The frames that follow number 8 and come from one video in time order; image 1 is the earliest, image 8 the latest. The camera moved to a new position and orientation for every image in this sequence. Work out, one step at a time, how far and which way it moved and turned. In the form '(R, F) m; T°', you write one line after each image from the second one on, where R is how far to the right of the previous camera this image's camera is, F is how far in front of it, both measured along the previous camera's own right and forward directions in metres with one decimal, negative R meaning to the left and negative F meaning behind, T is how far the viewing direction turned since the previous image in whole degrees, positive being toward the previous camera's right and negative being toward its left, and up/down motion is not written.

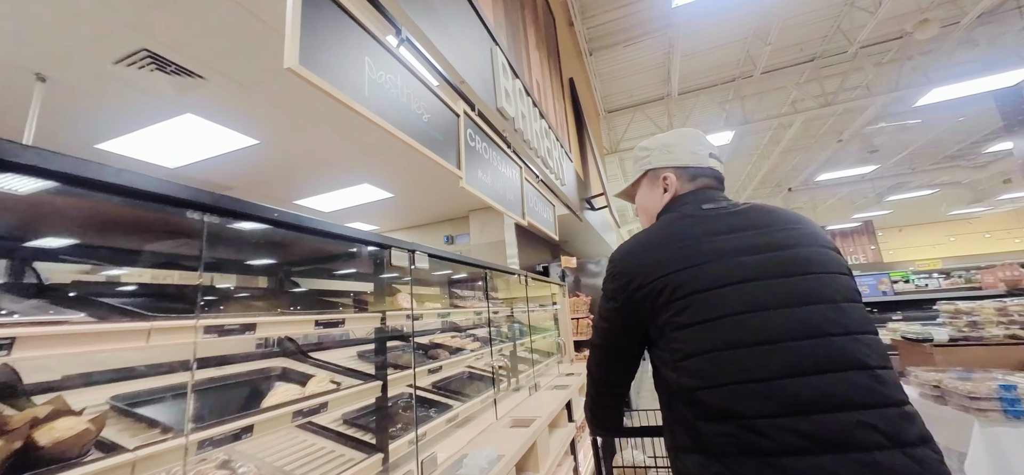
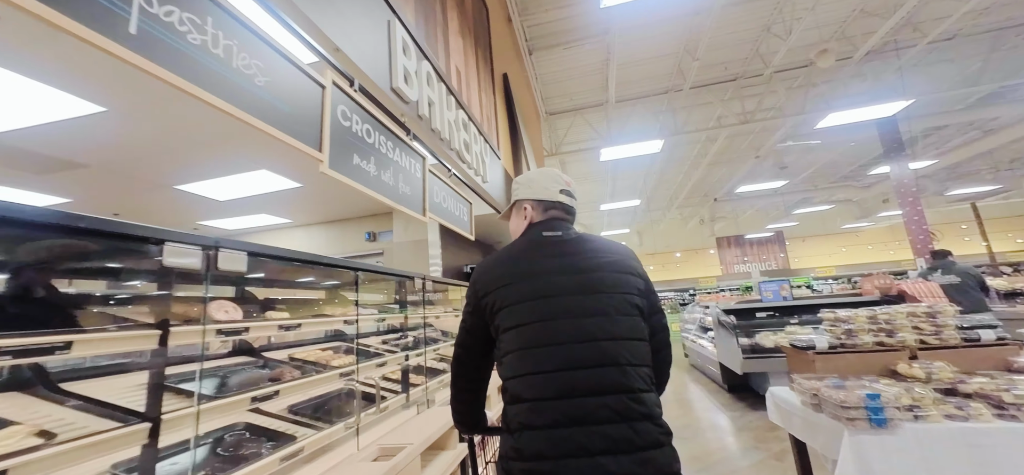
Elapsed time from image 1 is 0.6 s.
(+0.2, +0.1) m; +8°
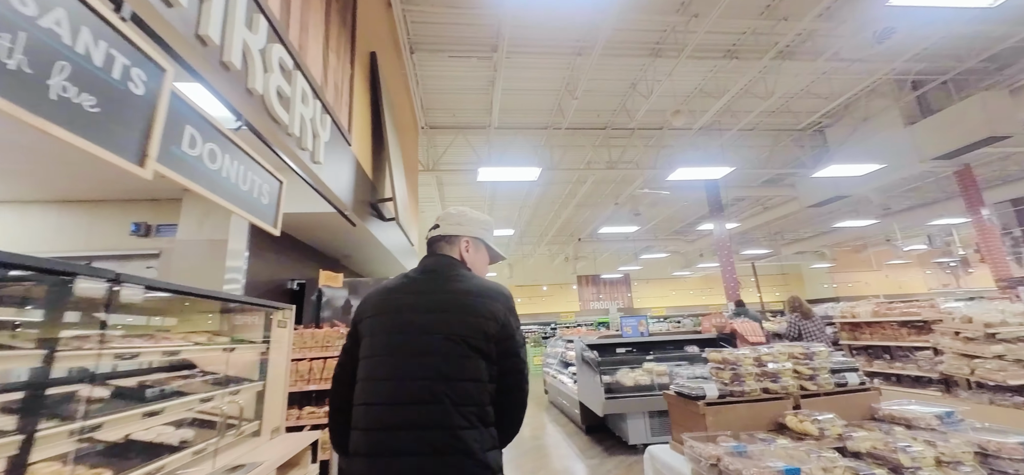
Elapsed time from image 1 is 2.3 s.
(+0.2, +0.6) m; +18°
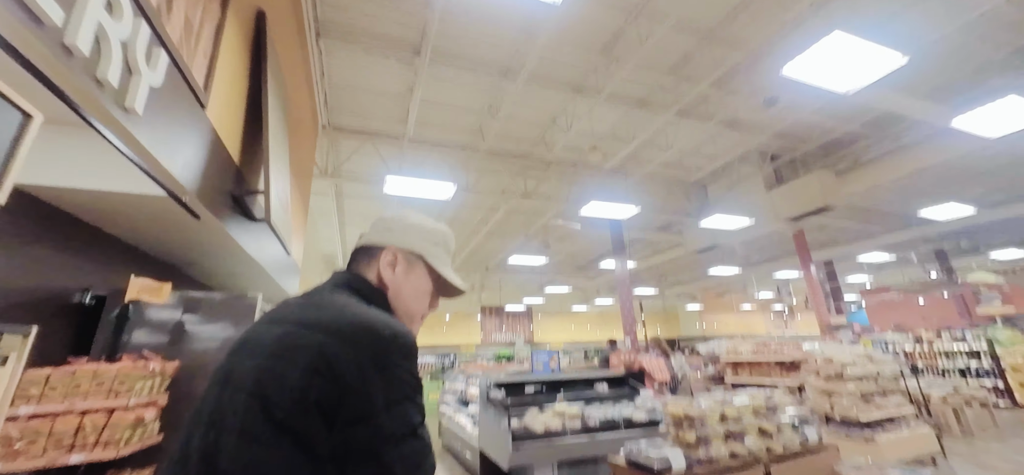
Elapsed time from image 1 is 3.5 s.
(0.0, +0.5) m; +13°
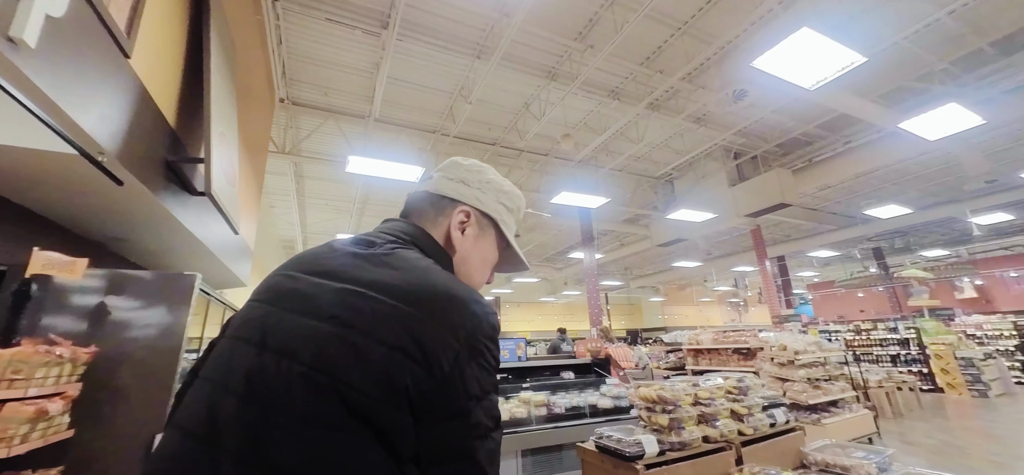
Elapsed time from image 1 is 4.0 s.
(0.0, +0.1) m; +4°
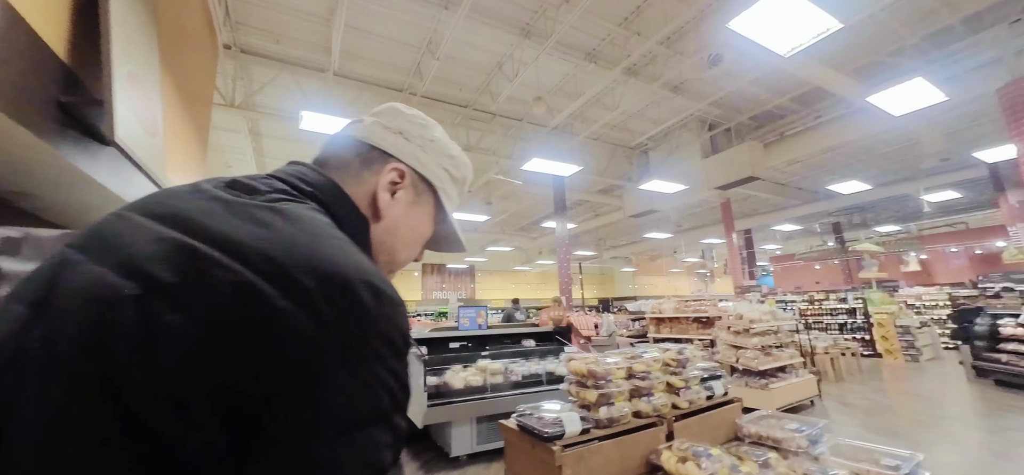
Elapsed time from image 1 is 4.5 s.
(+0.2, +0.1) m; +3°
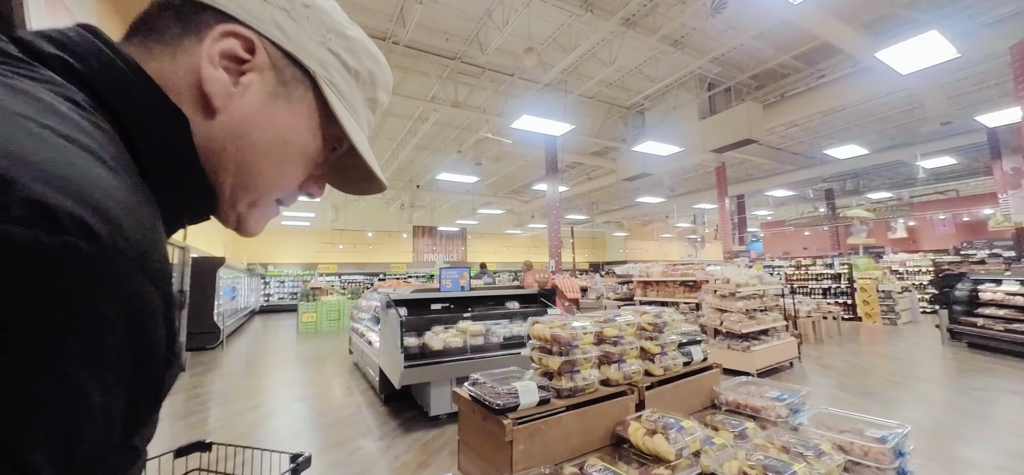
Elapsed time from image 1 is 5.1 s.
(+0.1, +0.1) m; +1°
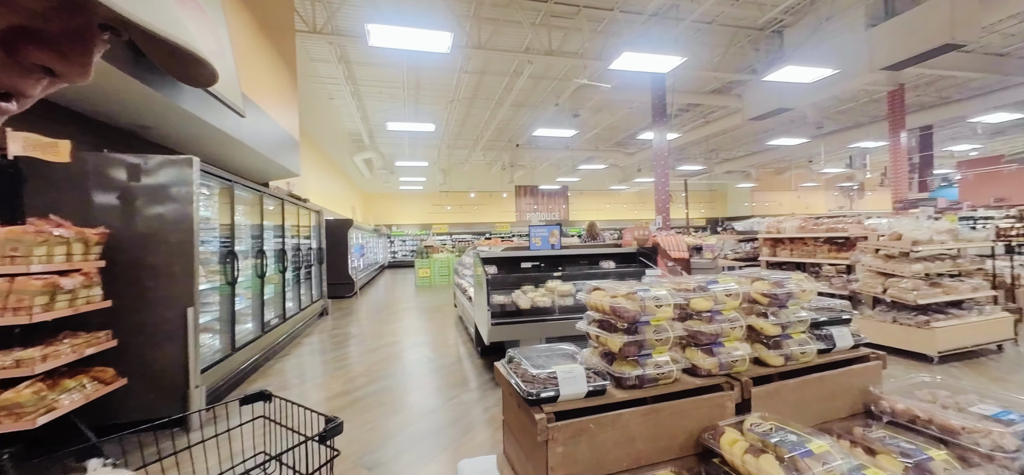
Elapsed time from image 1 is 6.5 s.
(+0.1, +0.3) m; -16°
